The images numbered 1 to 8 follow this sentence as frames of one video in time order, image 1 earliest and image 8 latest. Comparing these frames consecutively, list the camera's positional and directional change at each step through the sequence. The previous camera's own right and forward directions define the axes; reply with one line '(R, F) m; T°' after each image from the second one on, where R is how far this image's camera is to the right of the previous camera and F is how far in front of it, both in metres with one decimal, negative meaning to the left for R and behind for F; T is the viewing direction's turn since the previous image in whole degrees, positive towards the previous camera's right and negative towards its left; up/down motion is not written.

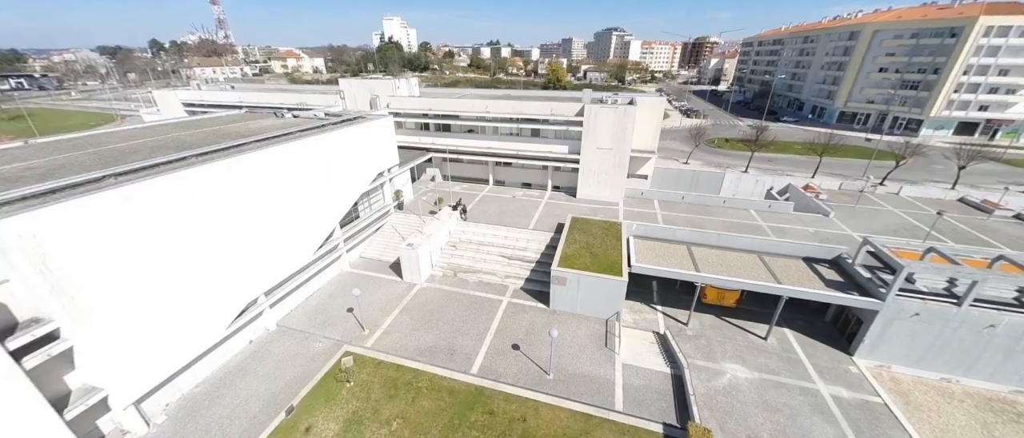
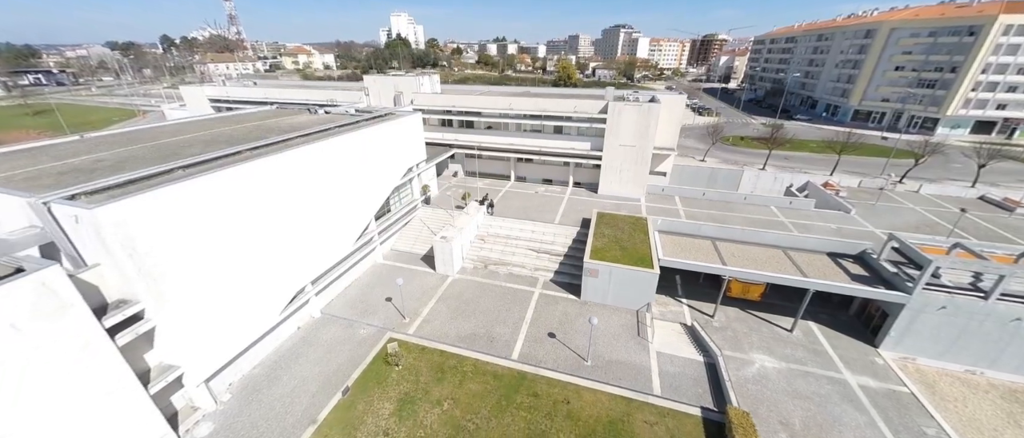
(-1.6, -0.6) m; -1°
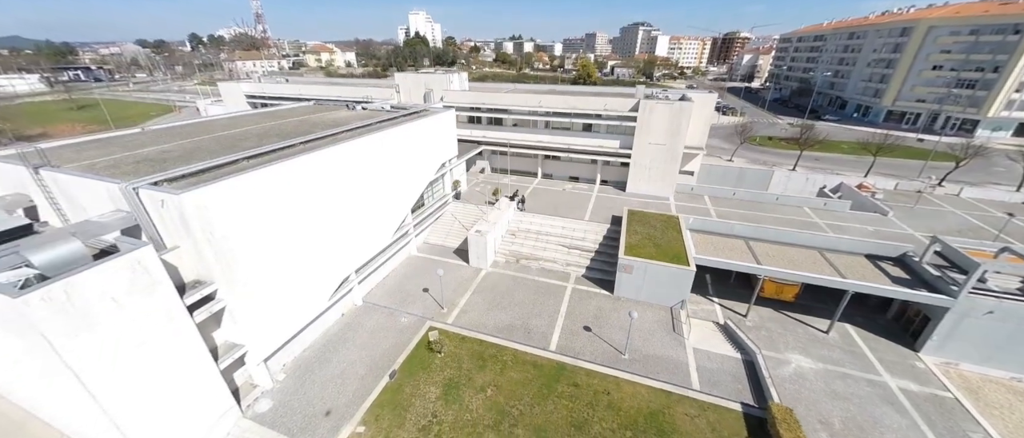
(-1.3, -0.4) m; -2°
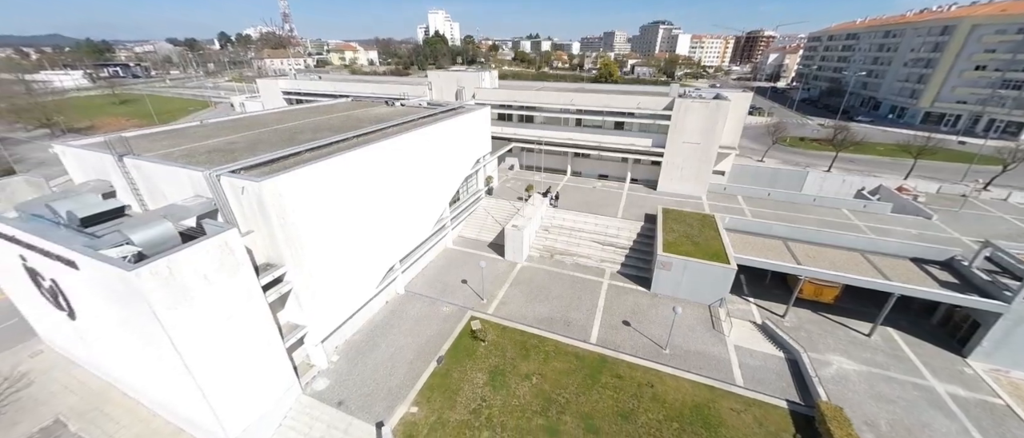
(-1.5, -0.4) m; -2°
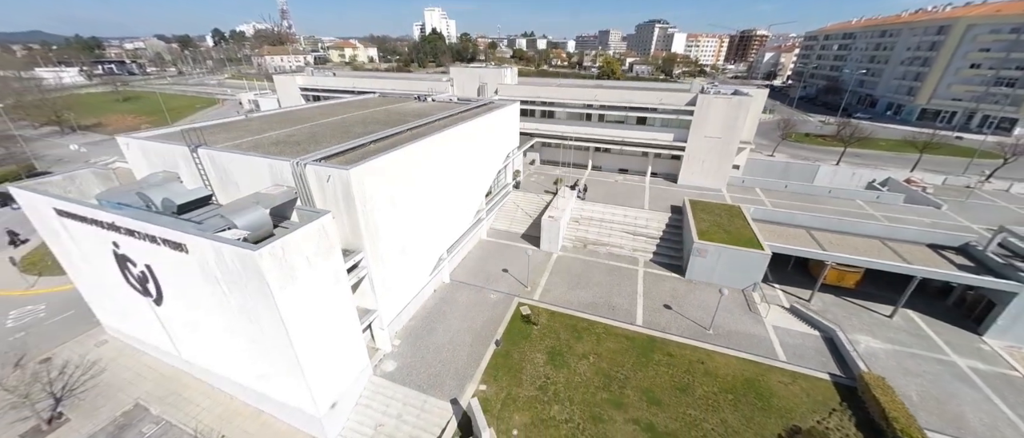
(-2.7, -0.7) m; +1°
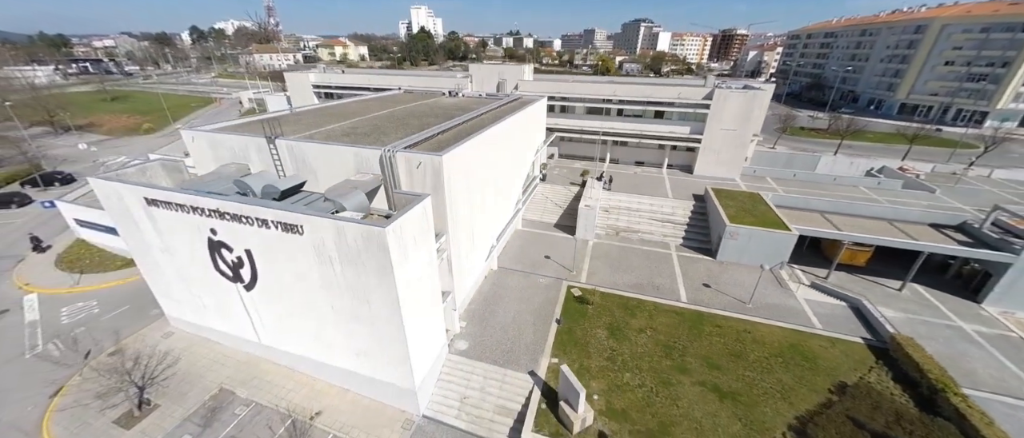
(-3.5, -0.9) m; +2°
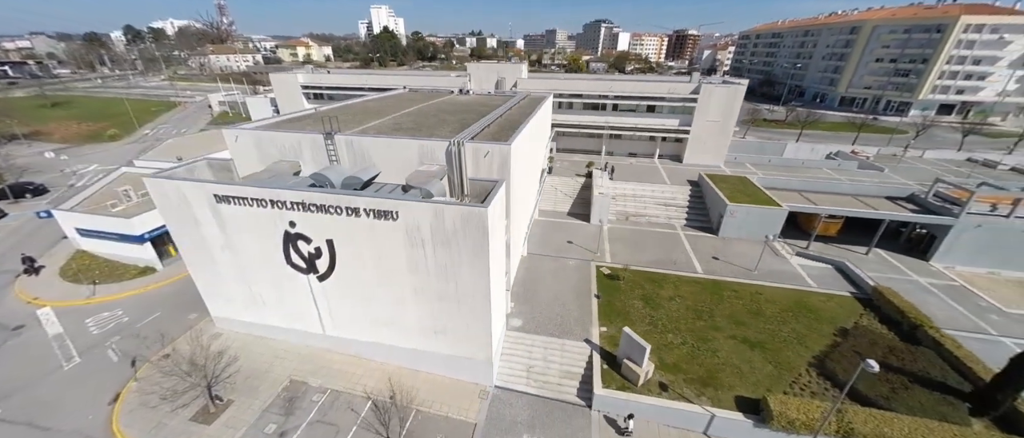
(-3.7, -1.1) m; +5°
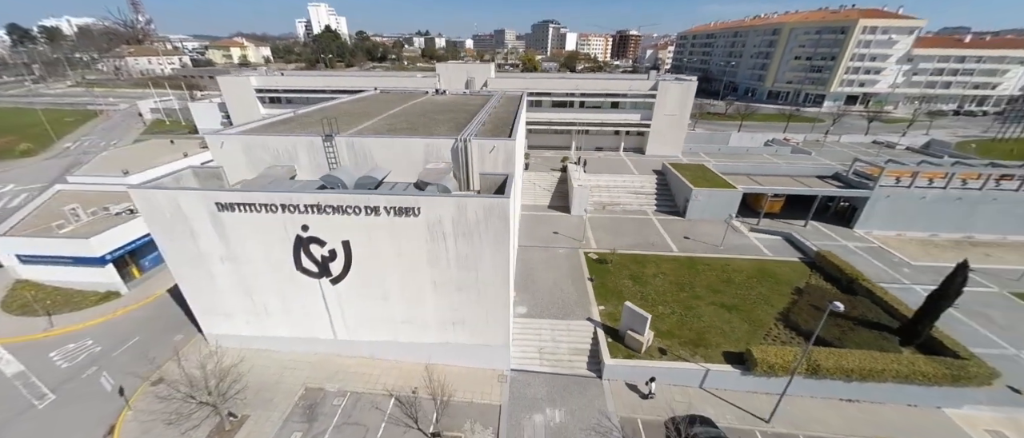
(-2.1, -0.7) m; +7°
